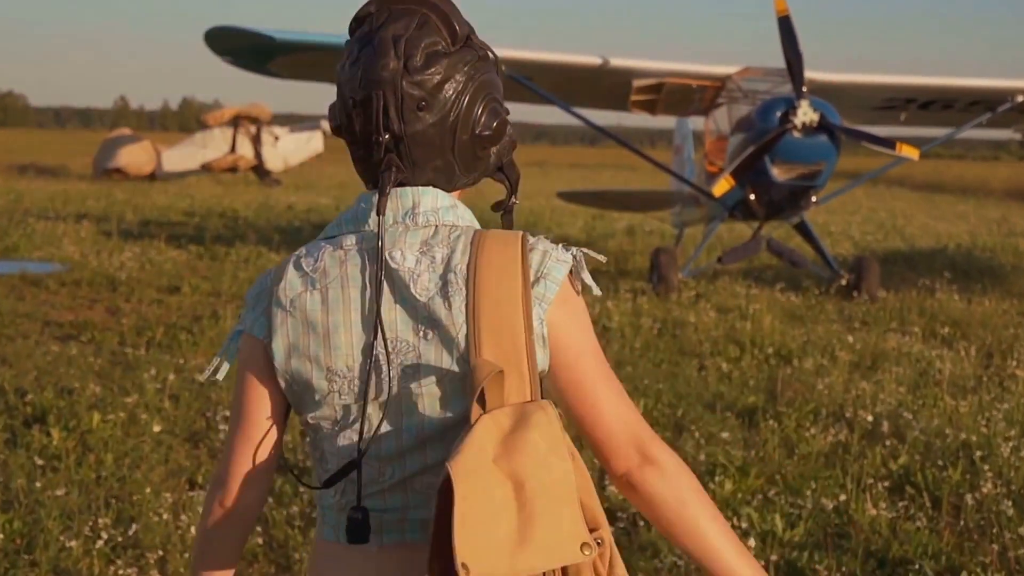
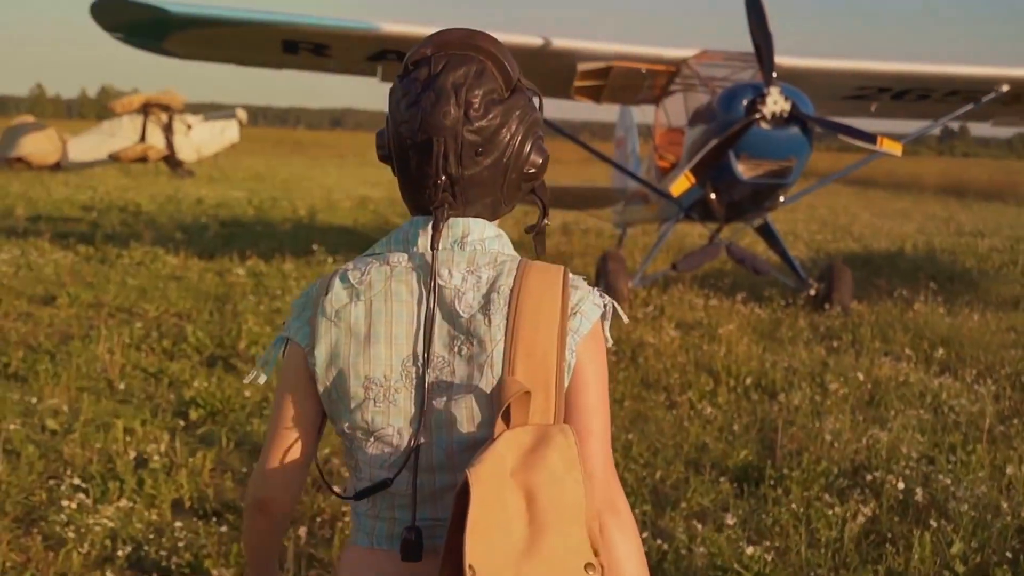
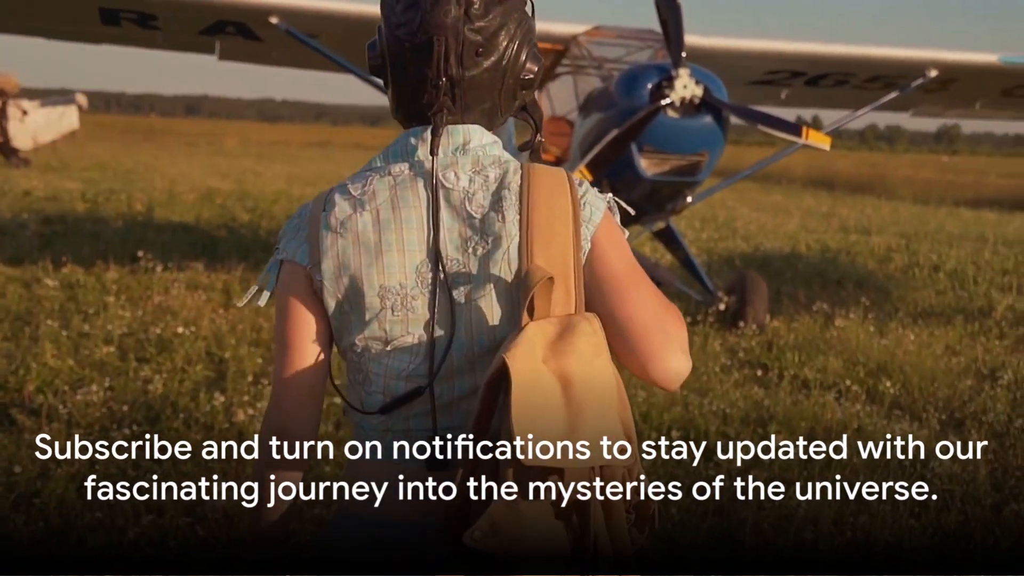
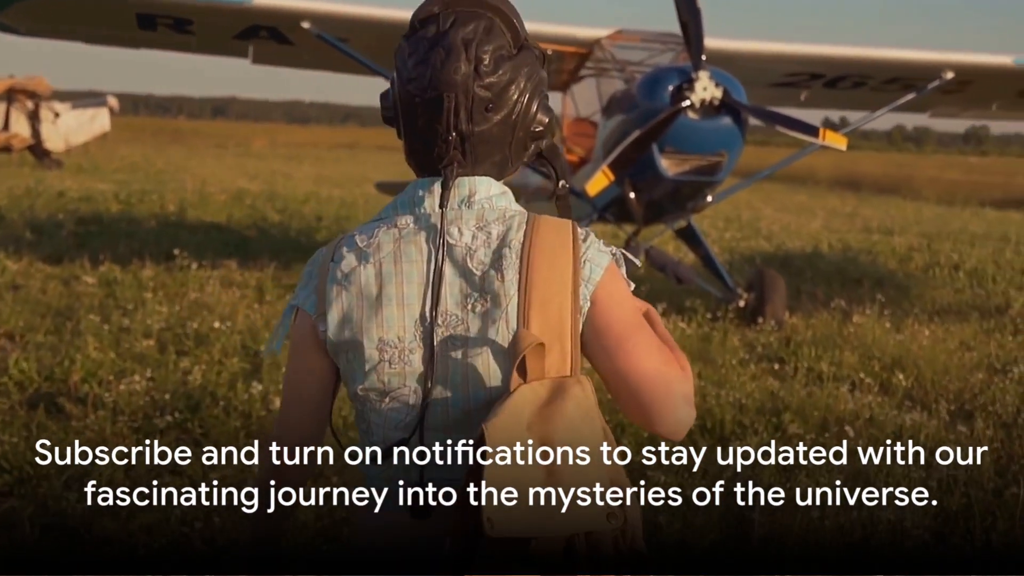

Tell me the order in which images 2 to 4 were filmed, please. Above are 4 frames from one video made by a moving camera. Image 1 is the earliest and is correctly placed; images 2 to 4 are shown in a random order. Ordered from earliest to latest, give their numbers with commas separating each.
2, 4, 3
